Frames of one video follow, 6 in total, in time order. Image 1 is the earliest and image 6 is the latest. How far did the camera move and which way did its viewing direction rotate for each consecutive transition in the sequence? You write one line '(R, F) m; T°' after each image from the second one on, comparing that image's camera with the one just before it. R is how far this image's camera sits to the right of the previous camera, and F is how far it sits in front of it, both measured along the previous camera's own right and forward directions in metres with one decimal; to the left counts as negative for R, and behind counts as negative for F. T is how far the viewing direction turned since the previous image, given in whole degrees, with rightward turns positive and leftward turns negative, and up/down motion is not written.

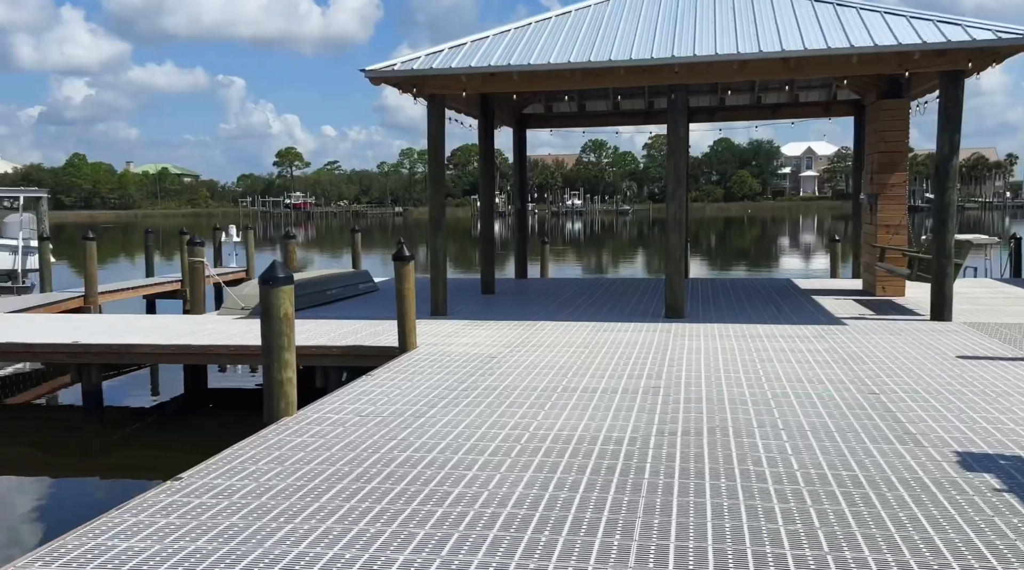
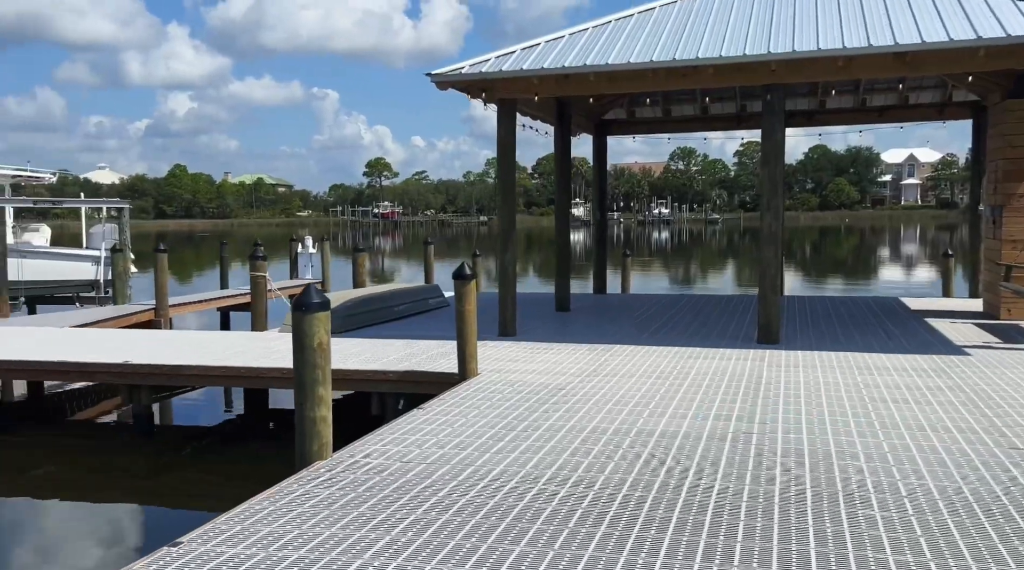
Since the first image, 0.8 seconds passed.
(+0.1, +0.8) m; -5°
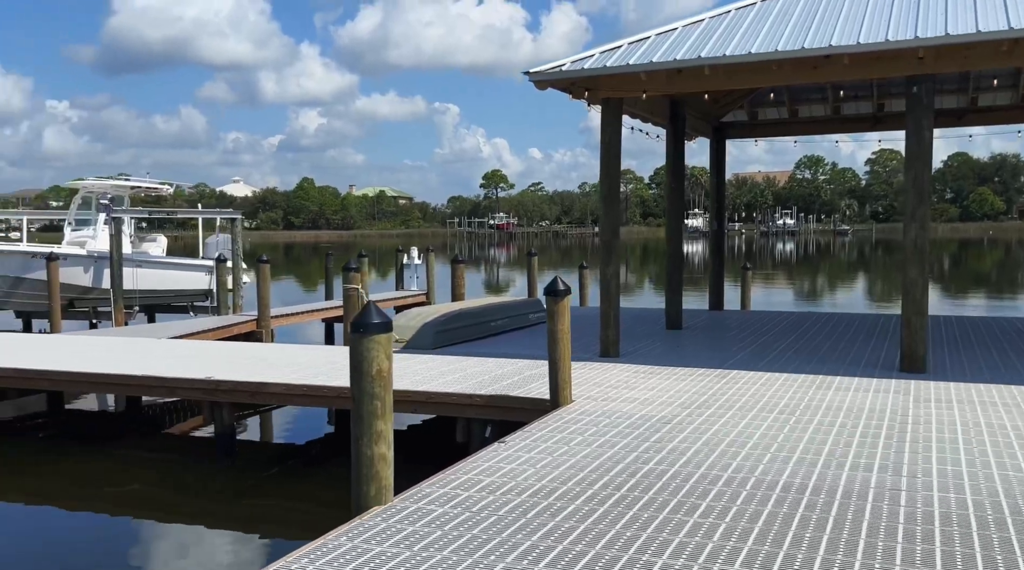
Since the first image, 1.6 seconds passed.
(+0.1, +0.8) m; -7°
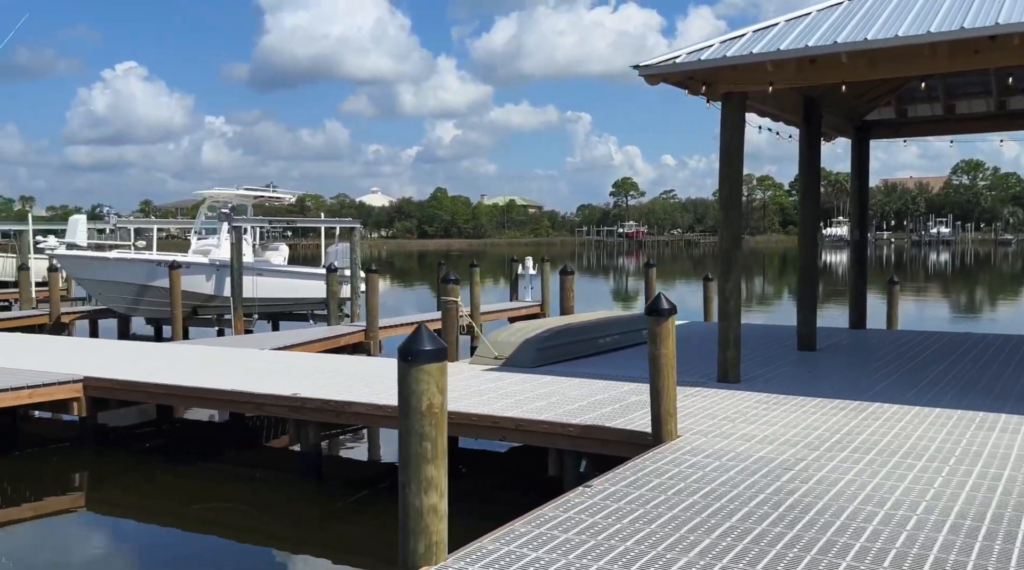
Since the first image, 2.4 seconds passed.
(+0.2, +0.8) m; -8°
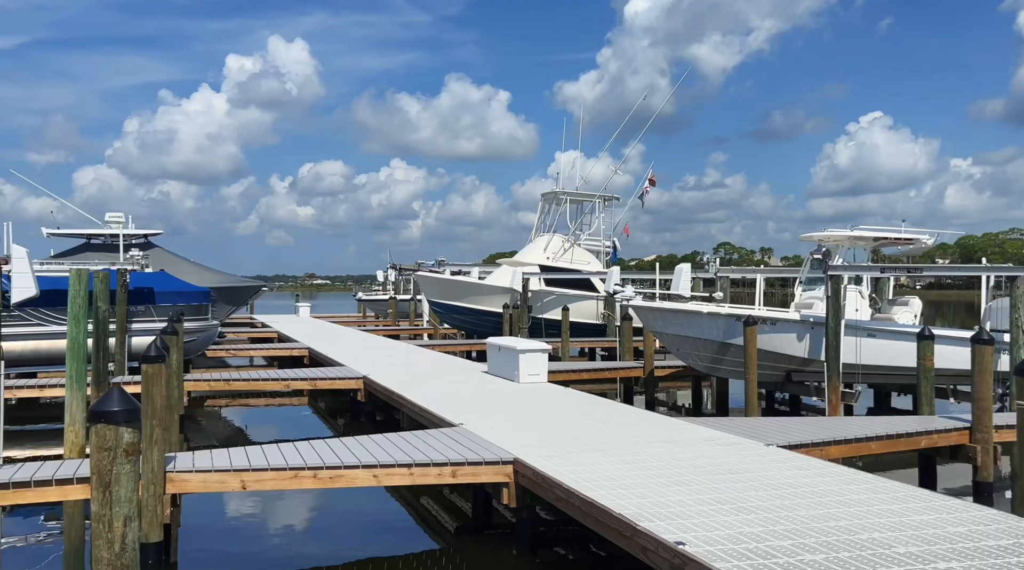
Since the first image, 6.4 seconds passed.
(+0.9, +4.0) m; -44°
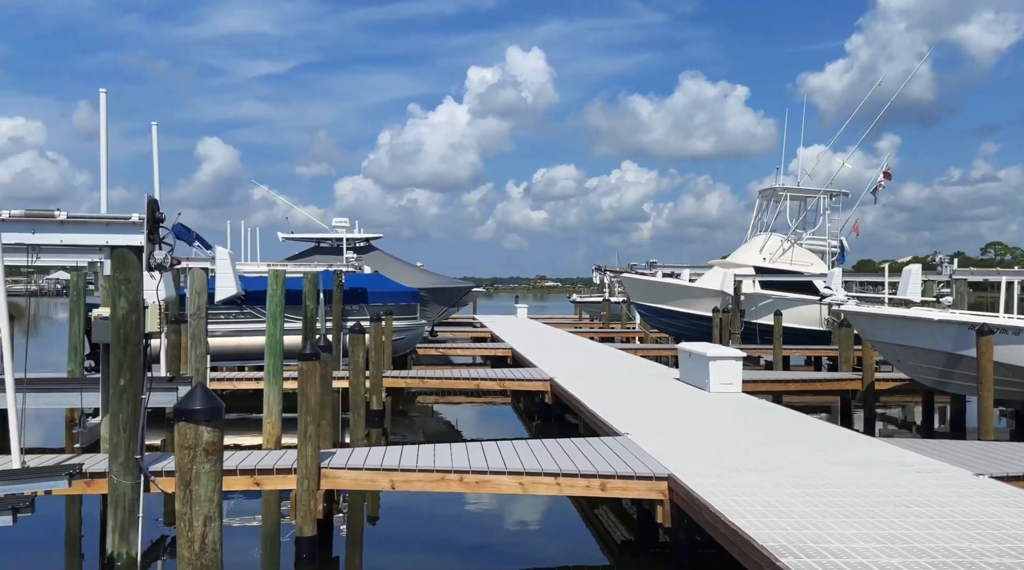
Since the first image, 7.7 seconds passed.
(+0.7, +0.5) m; -15°
